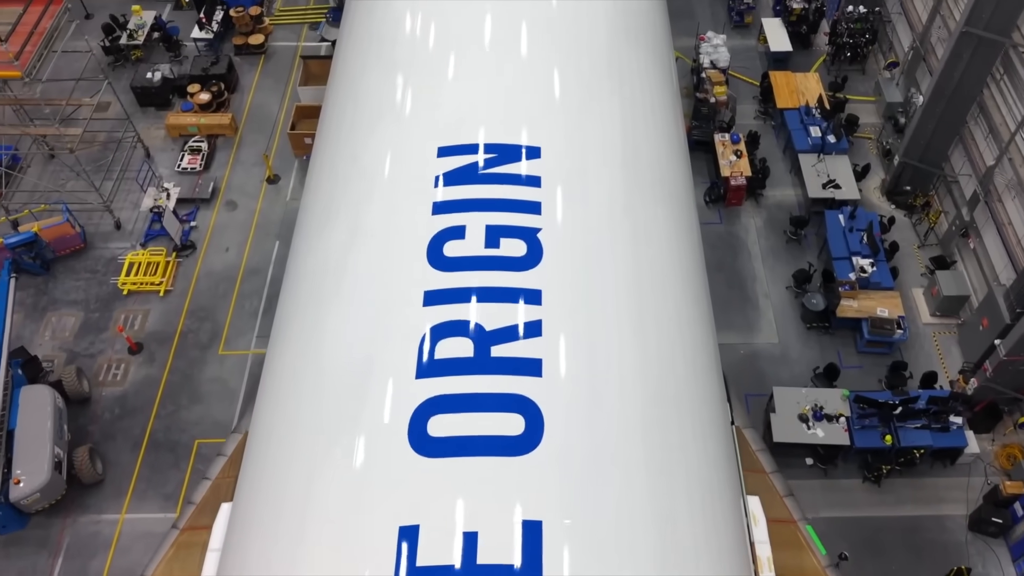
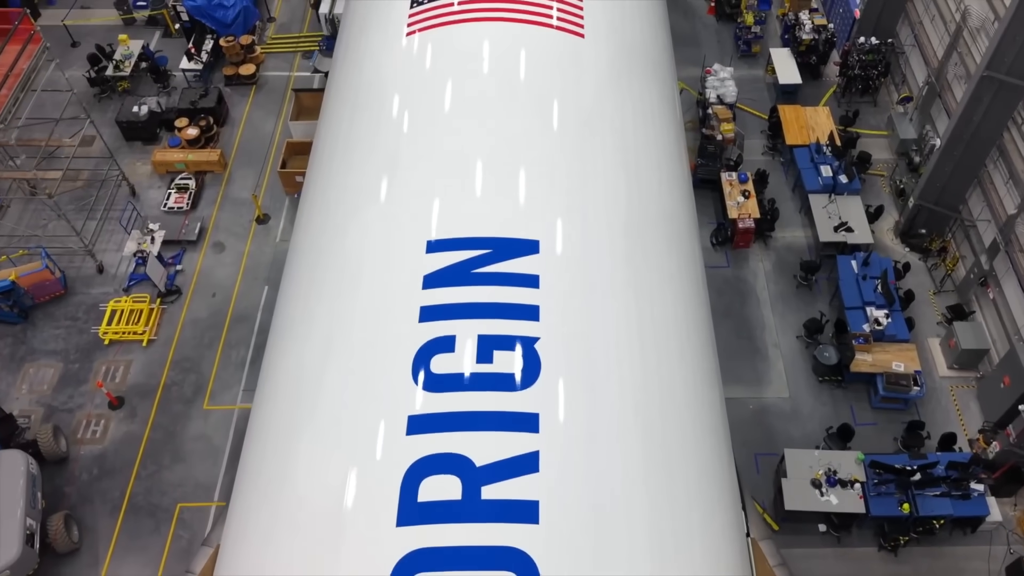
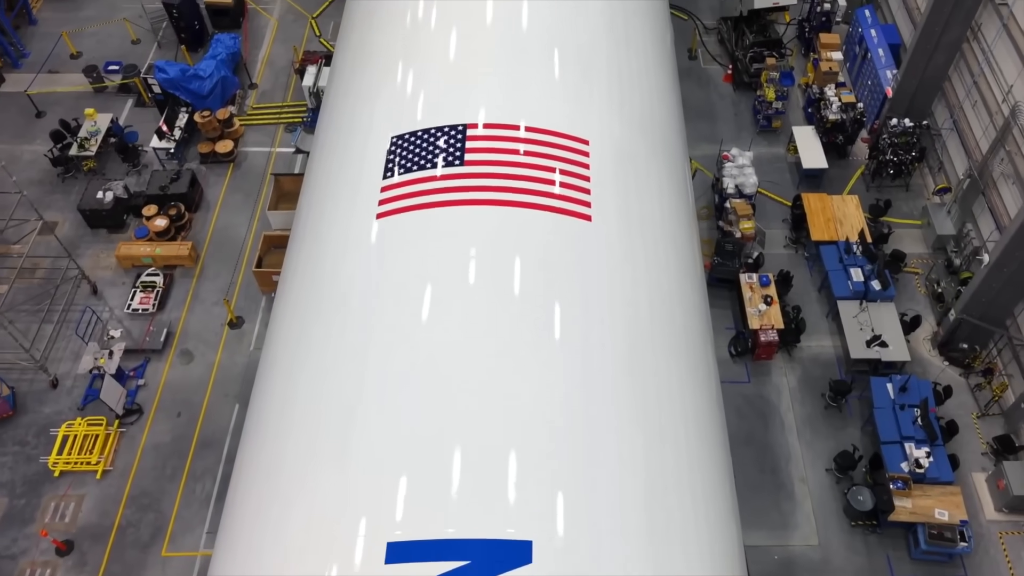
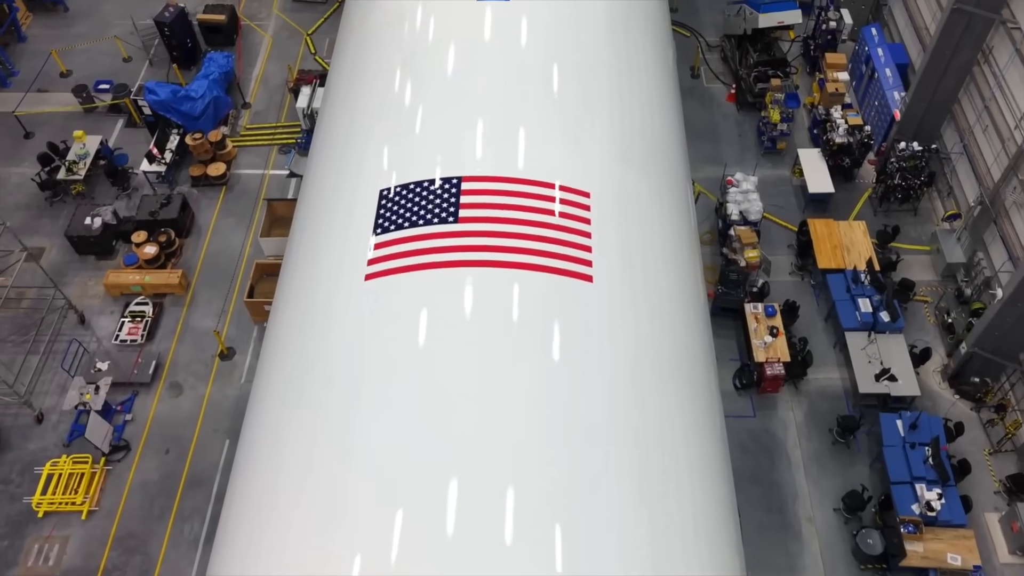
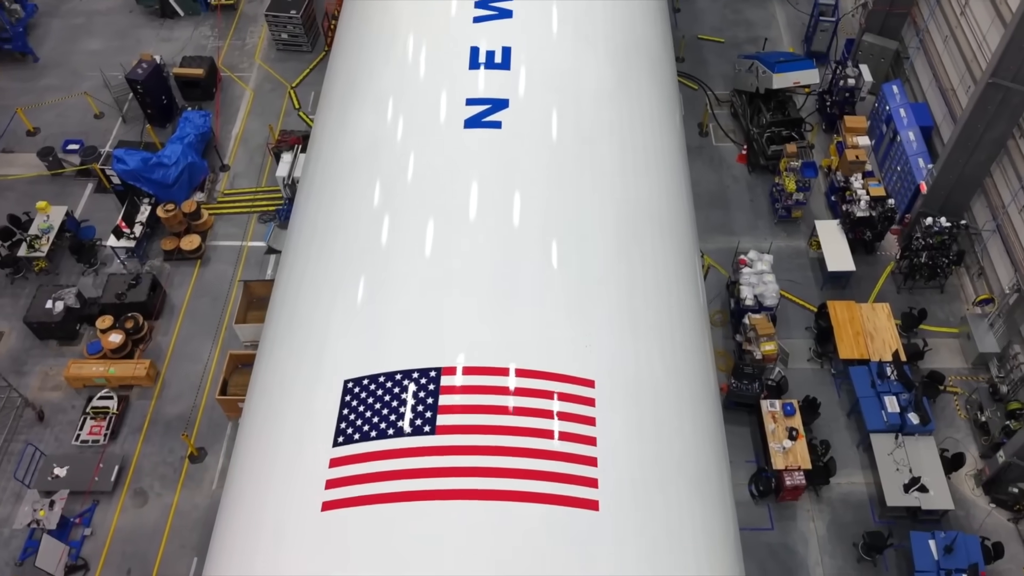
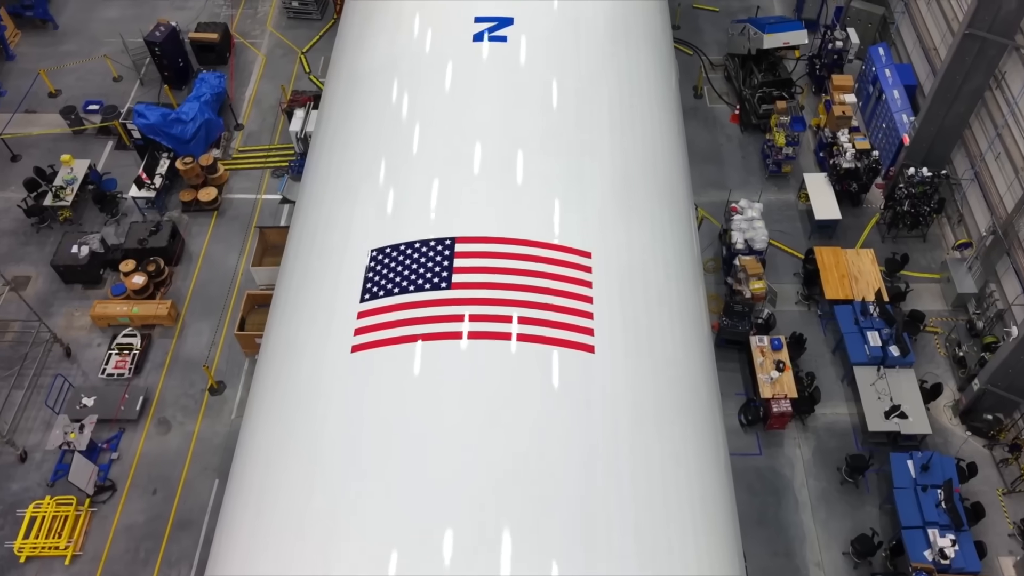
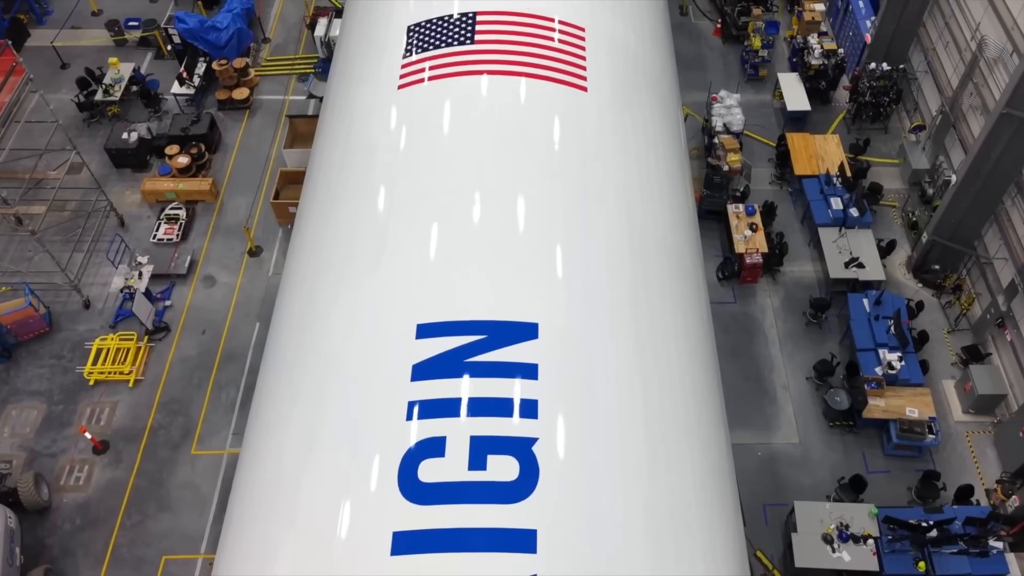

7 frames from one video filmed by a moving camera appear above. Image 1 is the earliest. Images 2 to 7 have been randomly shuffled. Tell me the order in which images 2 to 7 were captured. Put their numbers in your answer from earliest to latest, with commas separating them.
2, 7, 3, 4, 6, 5
